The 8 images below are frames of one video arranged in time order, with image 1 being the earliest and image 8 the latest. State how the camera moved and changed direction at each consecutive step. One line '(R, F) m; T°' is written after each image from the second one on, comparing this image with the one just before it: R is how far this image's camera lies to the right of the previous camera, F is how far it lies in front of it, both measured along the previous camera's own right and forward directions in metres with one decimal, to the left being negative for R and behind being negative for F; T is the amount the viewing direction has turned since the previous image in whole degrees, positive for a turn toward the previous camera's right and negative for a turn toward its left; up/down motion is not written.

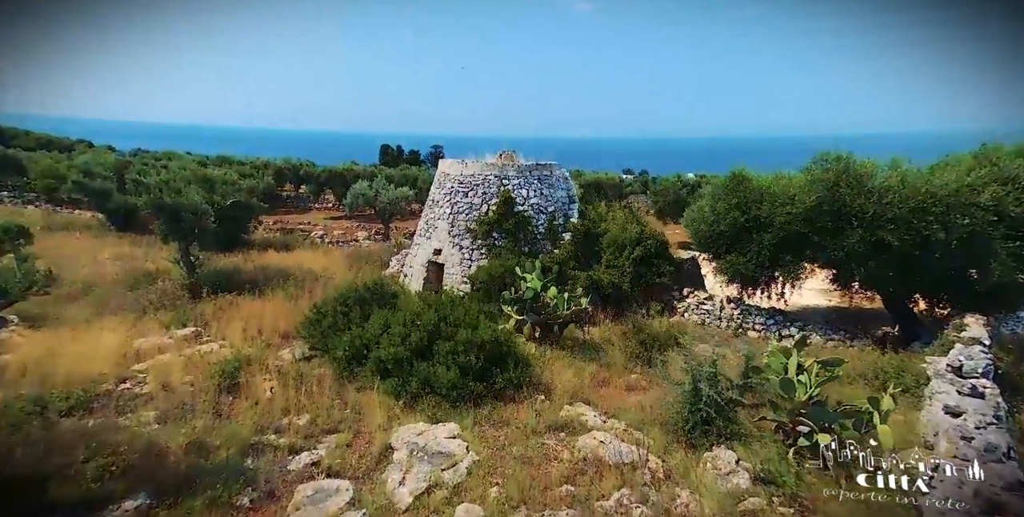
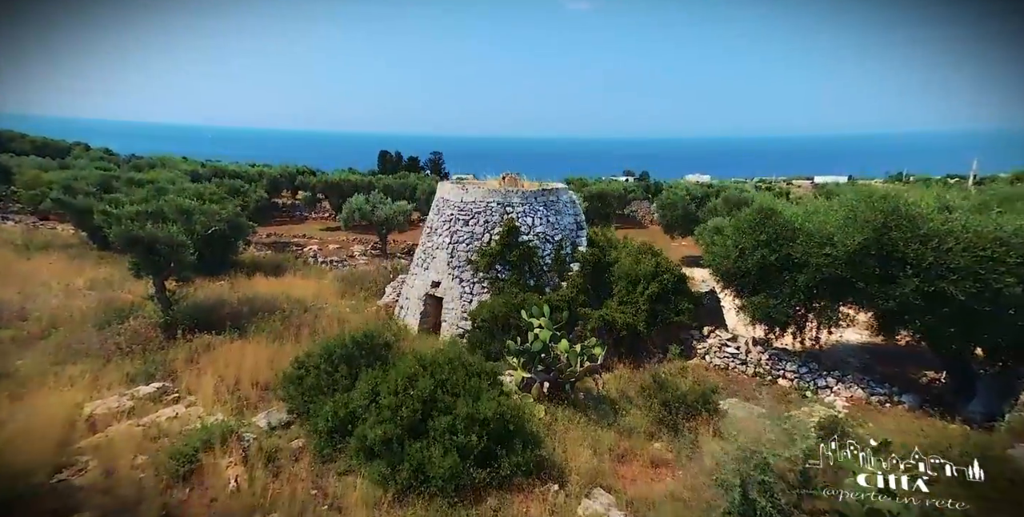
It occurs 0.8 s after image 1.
(-0.1, +1.3) m; 0°
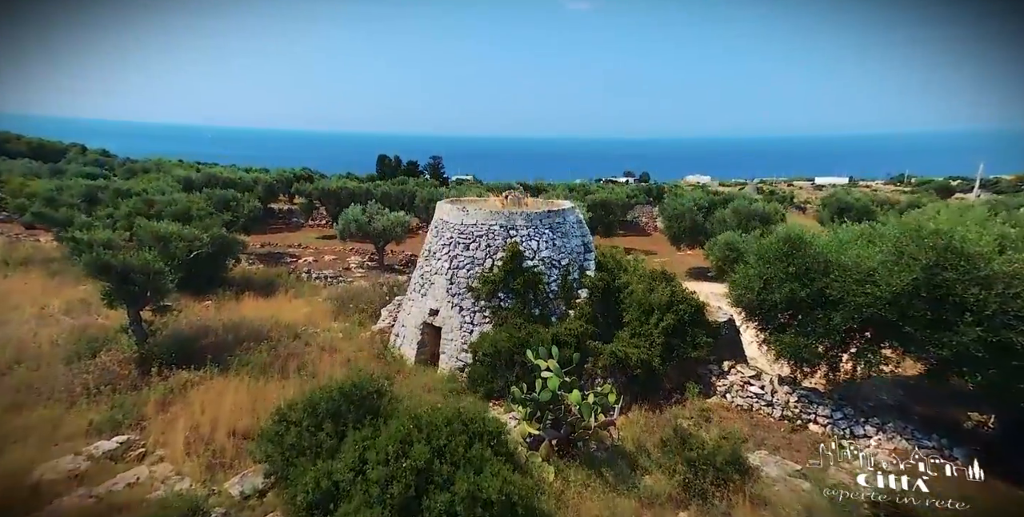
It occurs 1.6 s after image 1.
(-0.1, +1.1) m; 0°
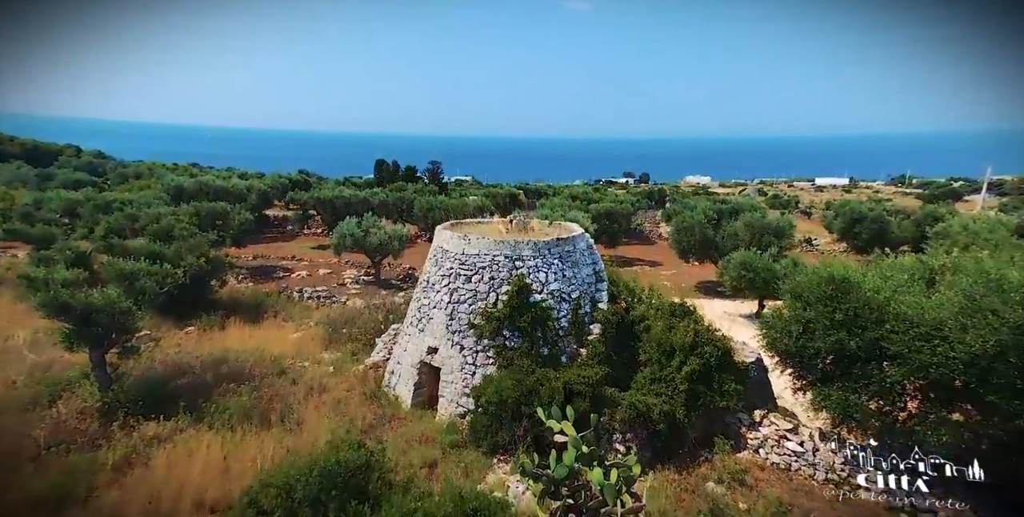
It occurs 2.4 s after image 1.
(-0.1, +1.3) m; 0°
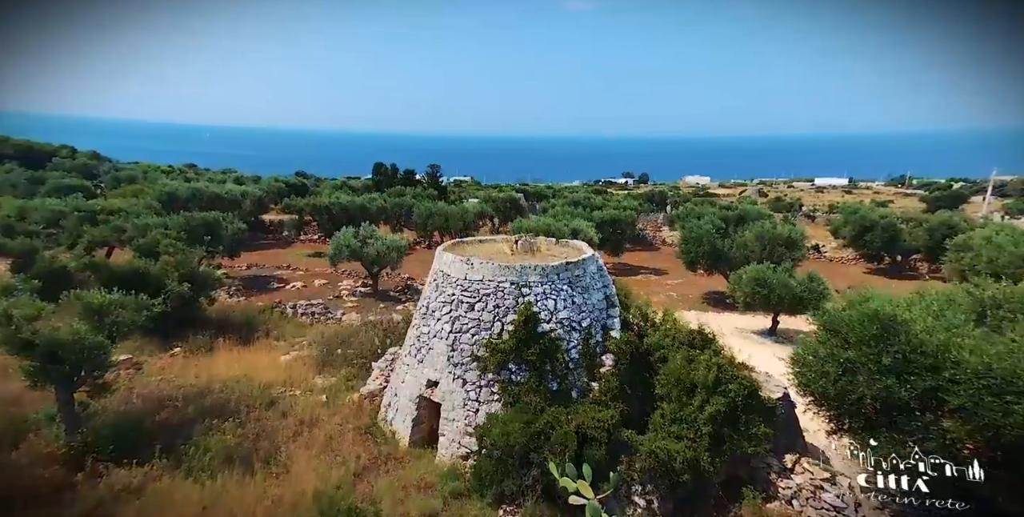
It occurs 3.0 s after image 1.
(-0.1, +1.0) m; 0°
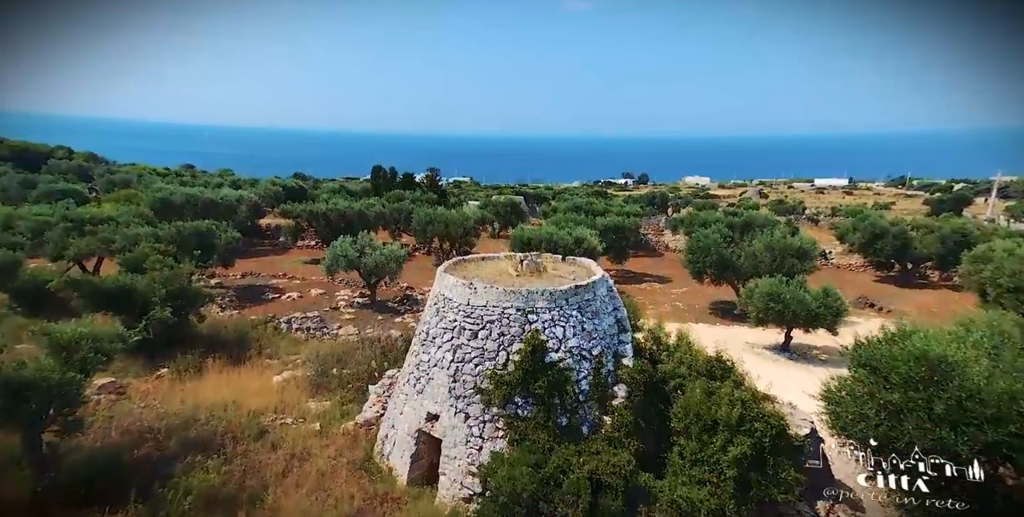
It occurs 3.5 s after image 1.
(-0.1, +0.8) m; 0°
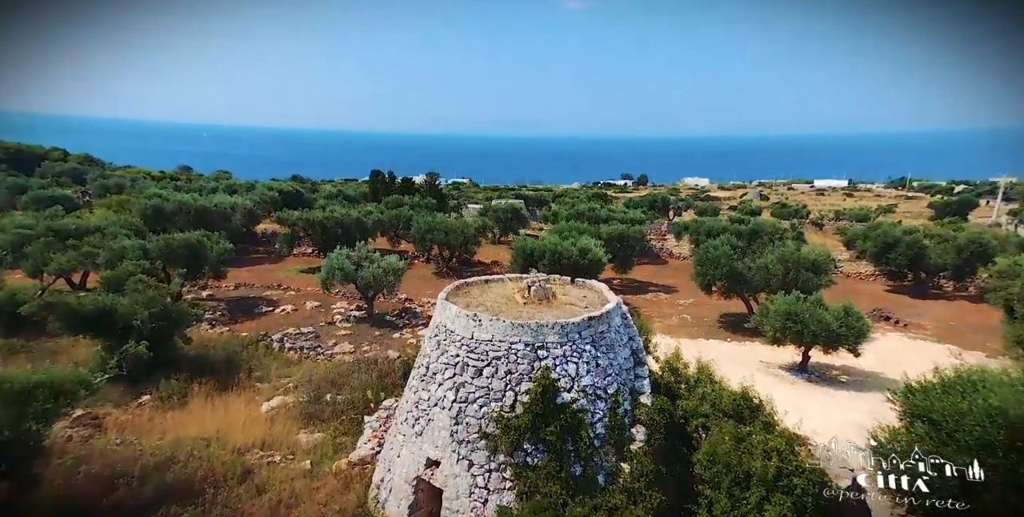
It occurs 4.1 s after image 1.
(-0.1, +1.0) m; 0°
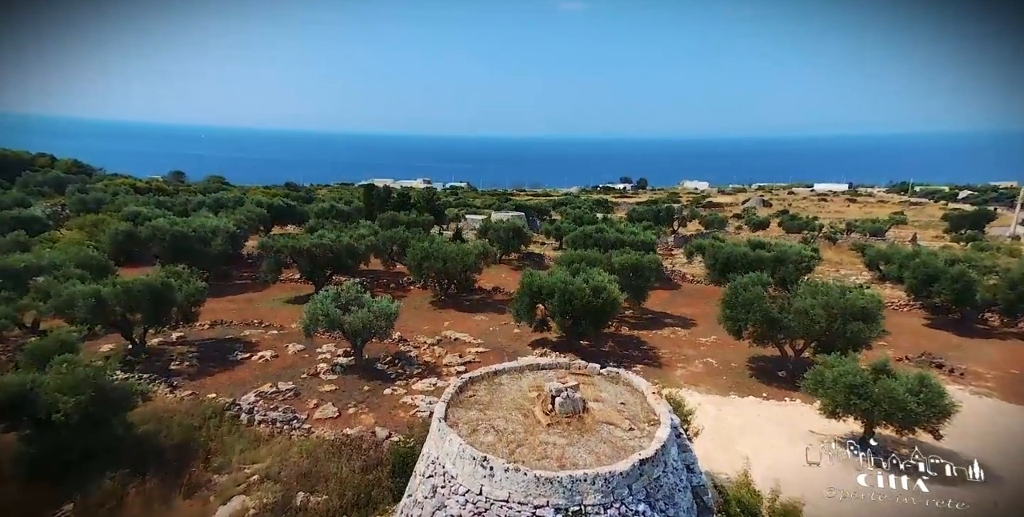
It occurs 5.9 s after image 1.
(-0.3, +3.0) m; 0°
